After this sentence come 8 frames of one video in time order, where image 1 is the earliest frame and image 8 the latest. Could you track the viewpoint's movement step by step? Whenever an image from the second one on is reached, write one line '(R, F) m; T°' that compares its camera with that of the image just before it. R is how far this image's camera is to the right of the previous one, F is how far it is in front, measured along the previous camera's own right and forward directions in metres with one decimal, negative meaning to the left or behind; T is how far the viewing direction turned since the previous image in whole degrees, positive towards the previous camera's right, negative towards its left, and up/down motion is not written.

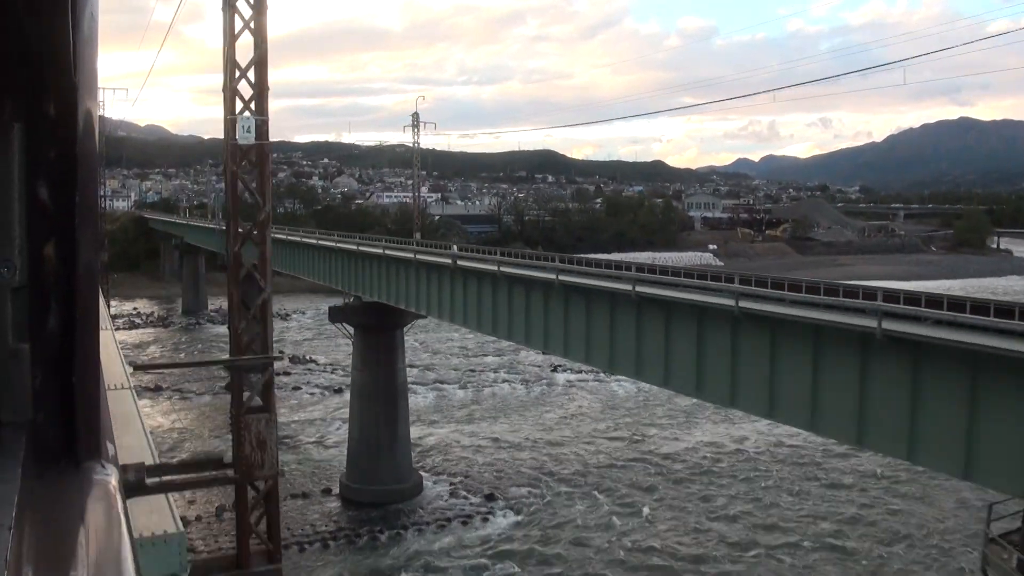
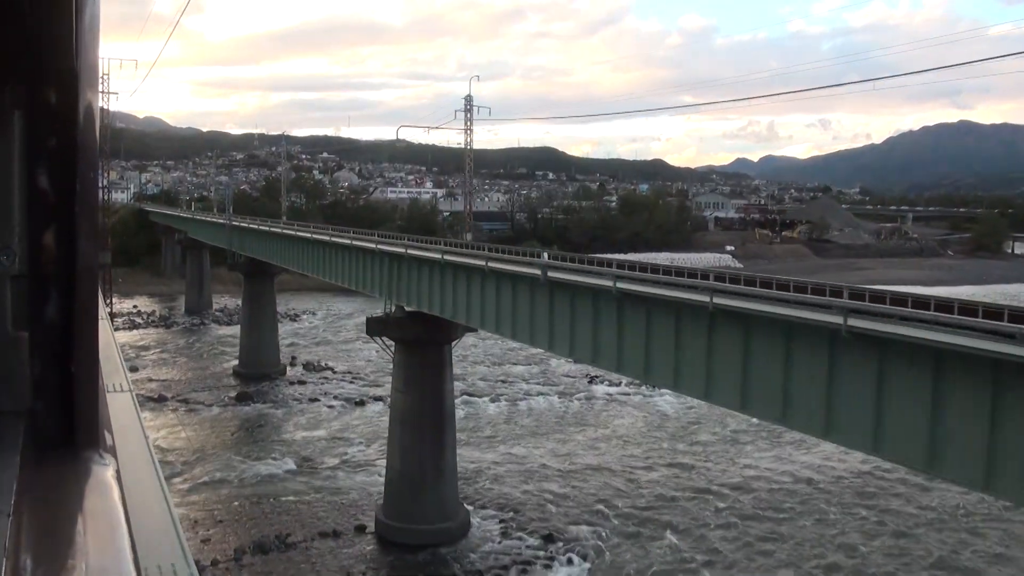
(-0.5, +1.5) m; 0°
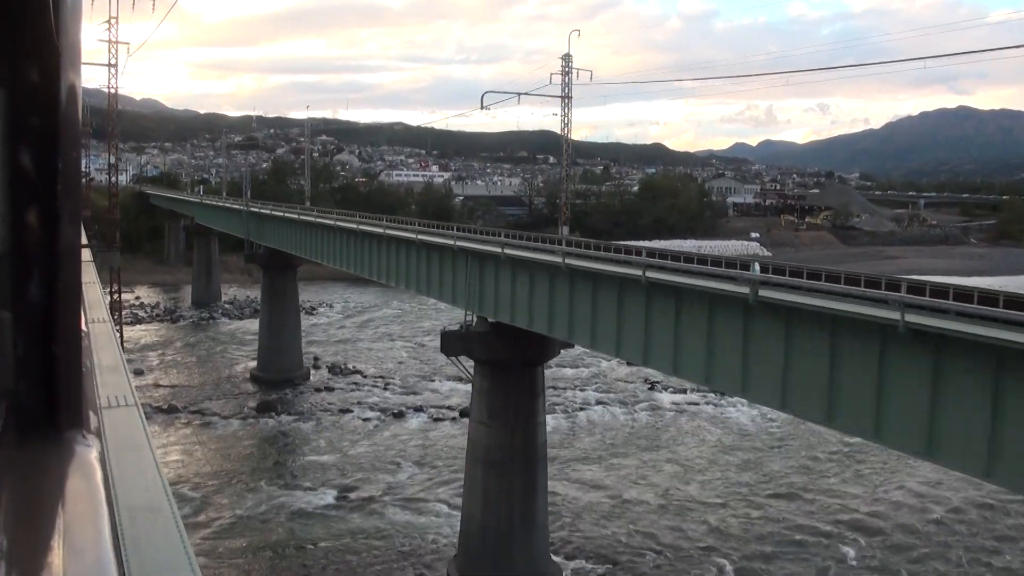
(-0.7, +1.9) m; 0°
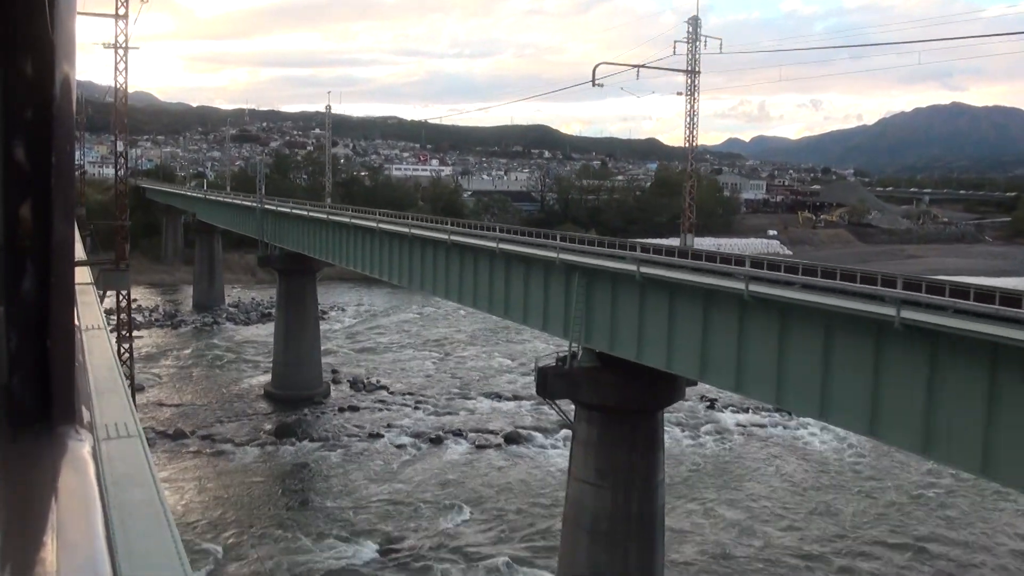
(-0.6, +1.6) m; 0°
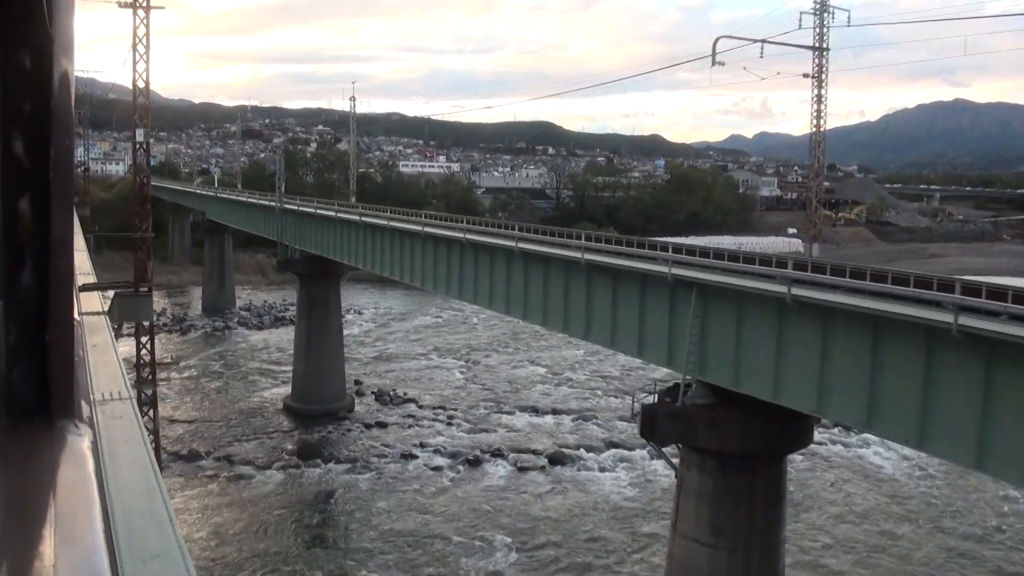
(-0.4, +1.0) m; 0°
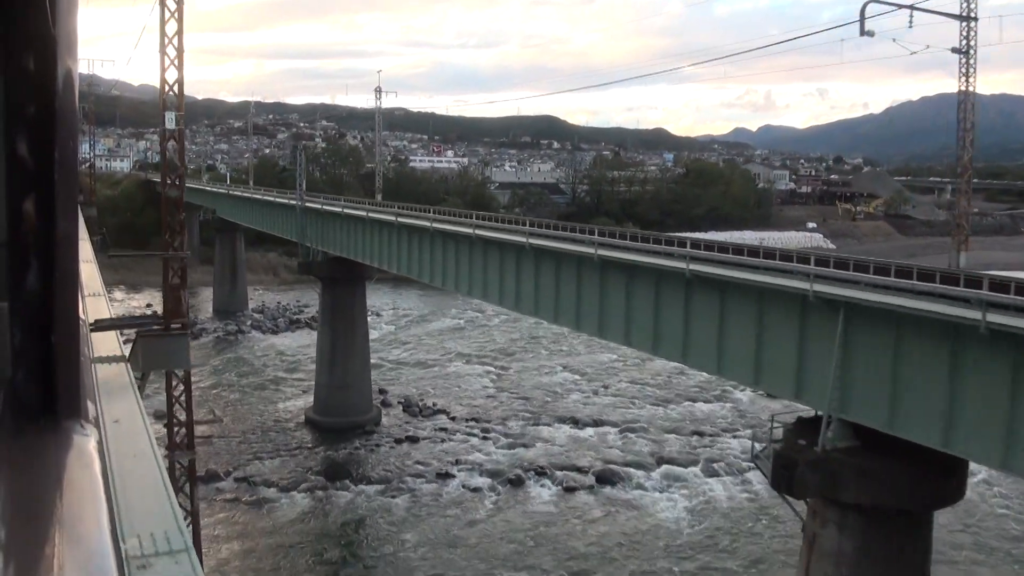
(-0.3, +0.9) m; 0°
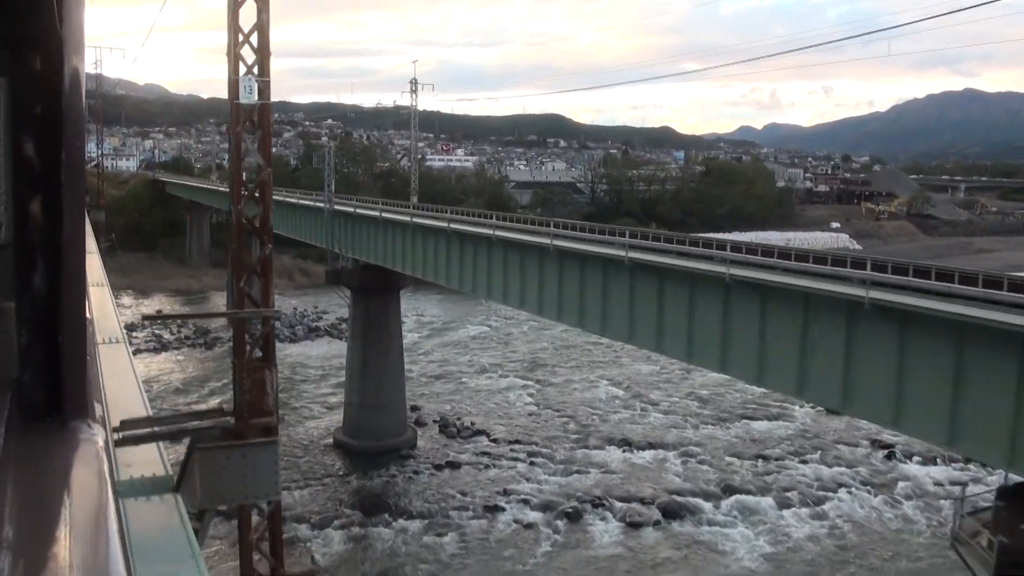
(-0.4, +1.0) m; 0°
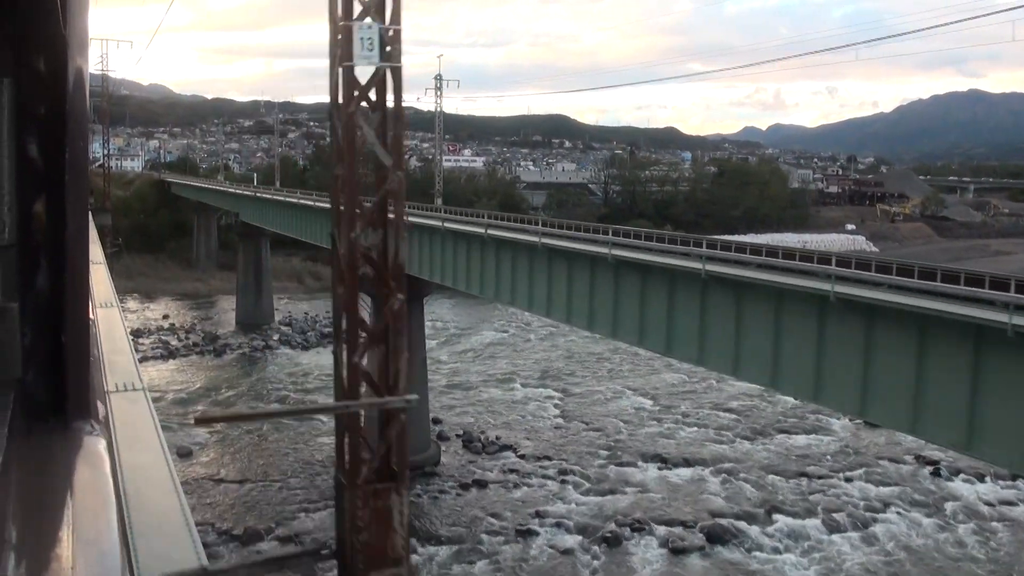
(-0.2, +0.6) m; 0°
